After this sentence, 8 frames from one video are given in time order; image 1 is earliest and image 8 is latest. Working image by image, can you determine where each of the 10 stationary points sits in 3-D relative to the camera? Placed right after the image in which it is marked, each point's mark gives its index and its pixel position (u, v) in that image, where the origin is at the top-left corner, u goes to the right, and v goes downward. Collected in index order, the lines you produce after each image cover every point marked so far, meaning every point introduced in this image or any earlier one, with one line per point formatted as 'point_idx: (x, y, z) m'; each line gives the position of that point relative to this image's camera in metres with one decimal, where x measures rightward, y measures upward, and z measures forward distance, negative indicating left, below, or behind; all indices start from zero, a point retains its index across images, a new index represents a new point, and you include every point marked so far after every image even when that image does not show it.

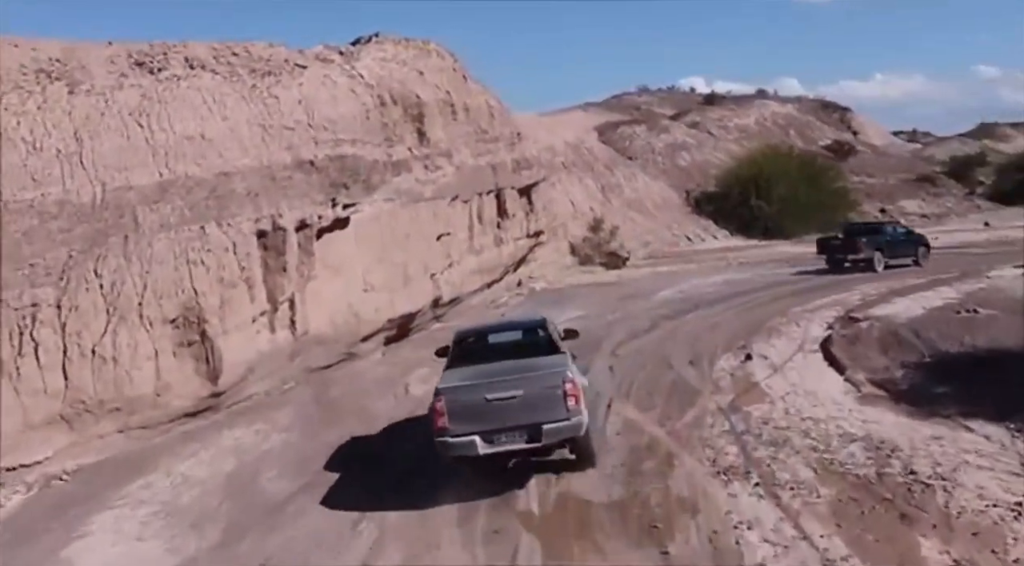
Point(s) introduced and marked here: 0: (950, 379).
0: (+7.5, -1.6, +18.0) m
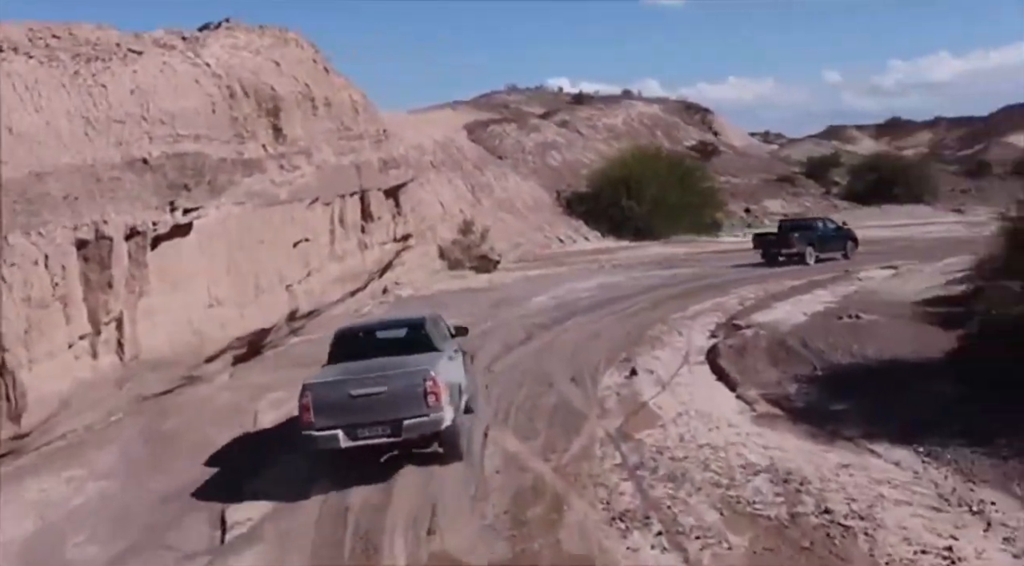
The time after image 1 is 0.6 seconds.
0: (+5.4, -1.8, +17.0) m
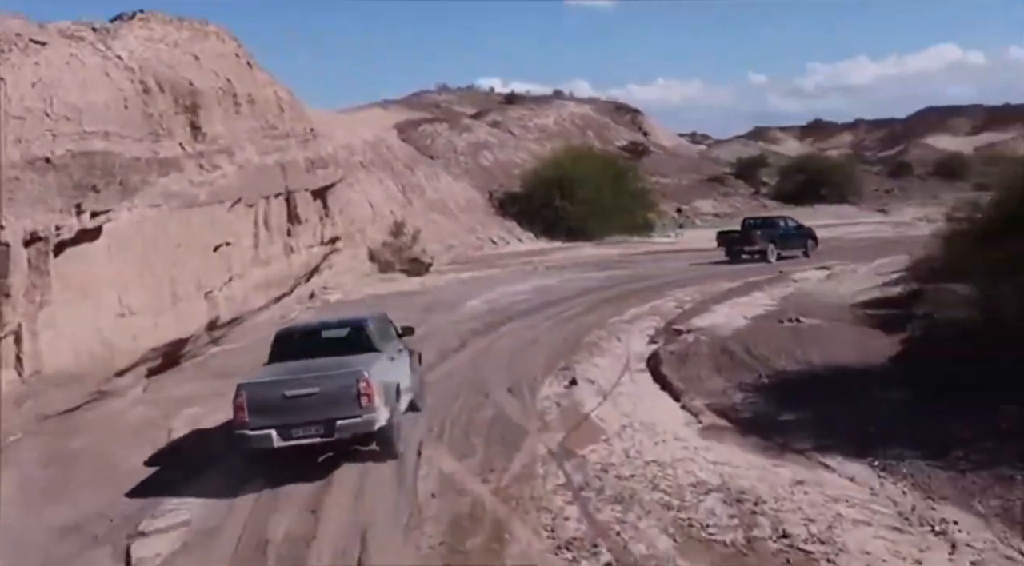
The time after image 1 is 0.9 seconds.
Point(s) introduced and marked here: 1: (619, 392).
0: (+4.4, -1.9, +16.4) m
1: (+1.8, -1.9, +18.0) m
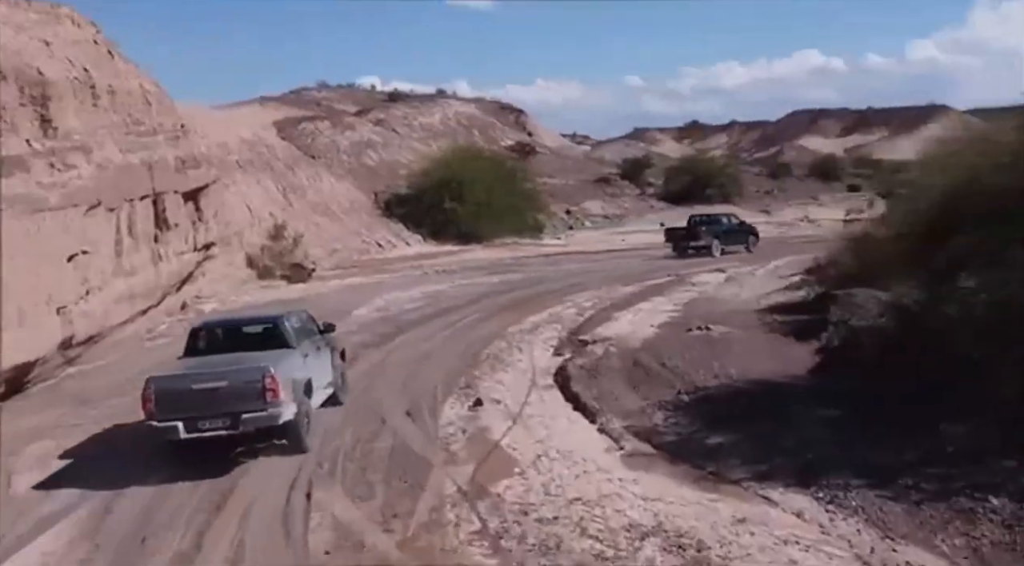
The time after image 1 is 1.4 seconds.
0: (+3.0, -2.0, +15.1) m
1: (+0.3, -2.0, +16.4) m
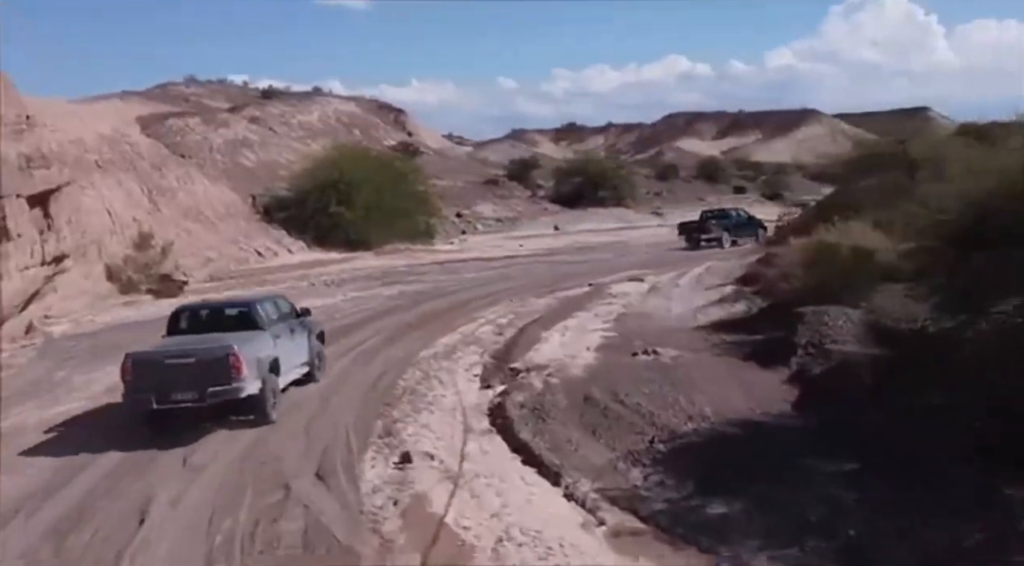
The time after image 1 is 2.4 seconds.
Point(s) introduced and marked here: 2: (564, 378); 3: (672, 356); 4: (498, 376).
0: (+2.4, -2.3, +12.2) m
1: (-0.5, -2.4, +13.2) m
2: (+0.9, -1.6, +17.9) m
3: (+2.9, -1.3, +19.3) m
4: (-0.3, -1.7, +18.9) m
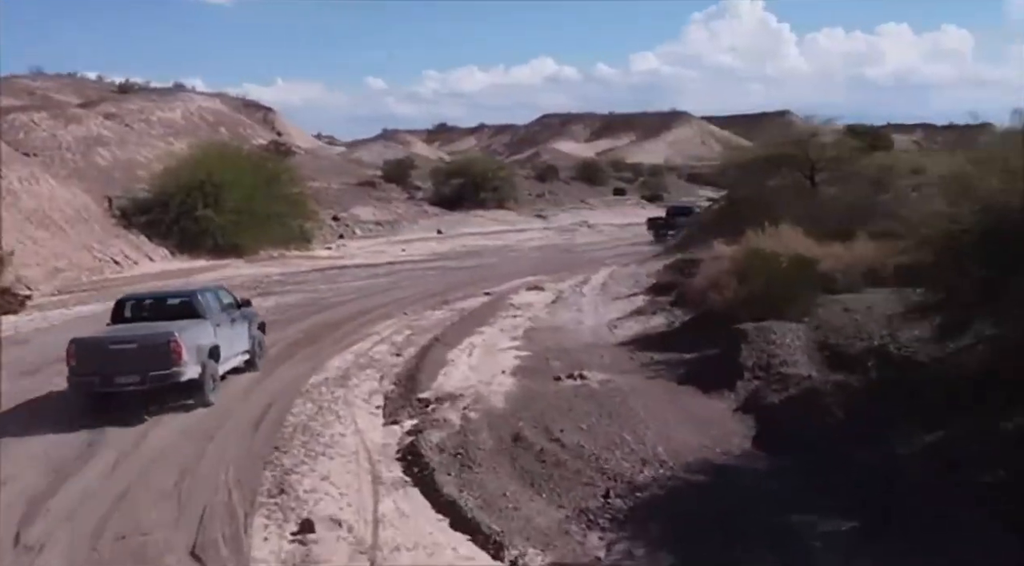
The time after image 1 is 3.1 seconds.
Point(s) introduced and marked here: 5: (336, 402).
0: (+1.8, -2.6, +10.0) m
1: (-1.2, -2.6, +10.6) m
2: (-0.4, -1.9, +15.5) m
3: (+1.4, -1.6, +17.1) m
4: (-1.7, -1.9, +16.3) m
5: (-3.0, -1.9, +17.8) m
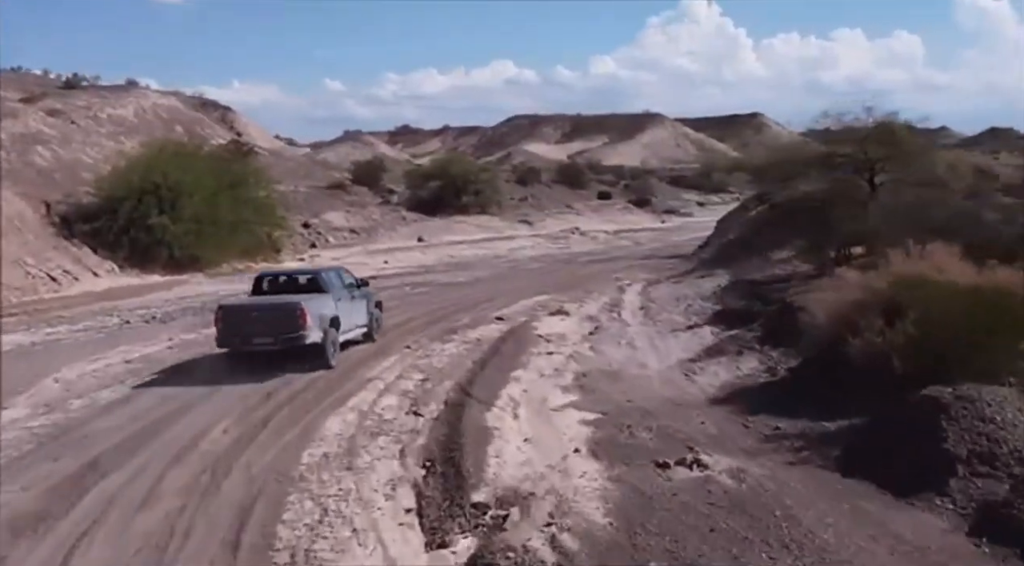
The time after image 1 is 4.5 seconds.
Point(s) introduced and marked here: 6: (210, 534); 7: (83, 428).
0: (+3.1, -3.1, +4.9) m
1: (+0.1, -3.2, +5.4) m
2: (+0.7, -2.4, +10.3) m
3: (+2.4, -2.1, +11.9) m
4: (-0.6, -2.5, +11.1) m
5: (-2.0, -2.5, +12.5) m
6: (-3.3, -2.7, +11.2) m
7: (-6.7, -2.2, +16.1) m
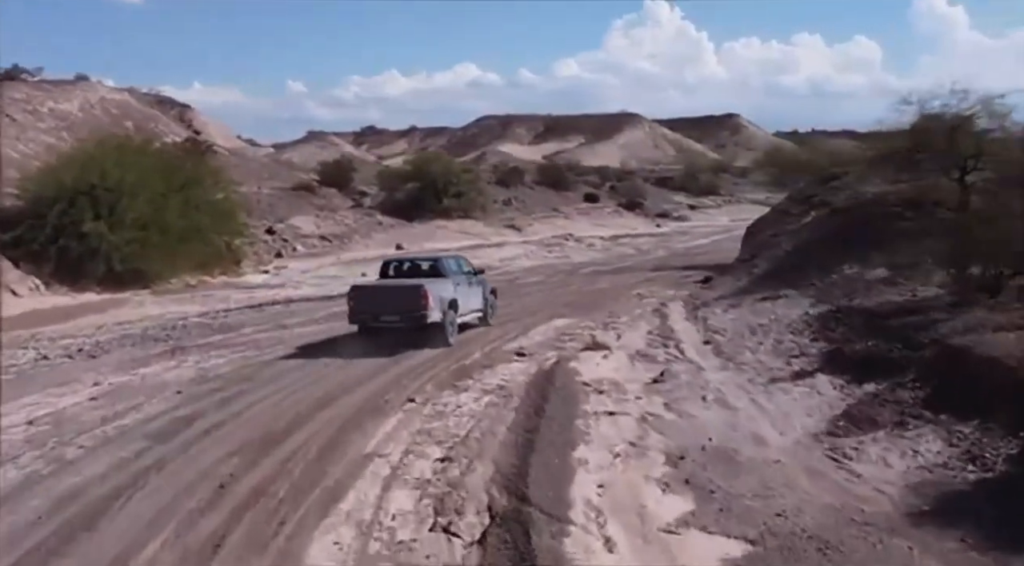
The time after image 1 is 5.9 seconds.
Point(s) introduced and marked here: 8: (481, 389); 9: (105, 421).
0: (+4.3, -3.5, -0.7) m
1: (+1.3, -3.6, -0.3) m
2: (+1.7, -2.9, +4.6) m
3: (+3.4, -2.6, +6.3) m
4: (+0.4, -3.0, +5.4) m
5: (-1.0, -3.0, +6.8) m
6: (-2.3, -3.2, +5.4) m
7: (-5.8, -2.7, +10.2) m
8: (-0.5, -1.8, +17.3) m
9: (-6.3, -2.1, +16.5) m
